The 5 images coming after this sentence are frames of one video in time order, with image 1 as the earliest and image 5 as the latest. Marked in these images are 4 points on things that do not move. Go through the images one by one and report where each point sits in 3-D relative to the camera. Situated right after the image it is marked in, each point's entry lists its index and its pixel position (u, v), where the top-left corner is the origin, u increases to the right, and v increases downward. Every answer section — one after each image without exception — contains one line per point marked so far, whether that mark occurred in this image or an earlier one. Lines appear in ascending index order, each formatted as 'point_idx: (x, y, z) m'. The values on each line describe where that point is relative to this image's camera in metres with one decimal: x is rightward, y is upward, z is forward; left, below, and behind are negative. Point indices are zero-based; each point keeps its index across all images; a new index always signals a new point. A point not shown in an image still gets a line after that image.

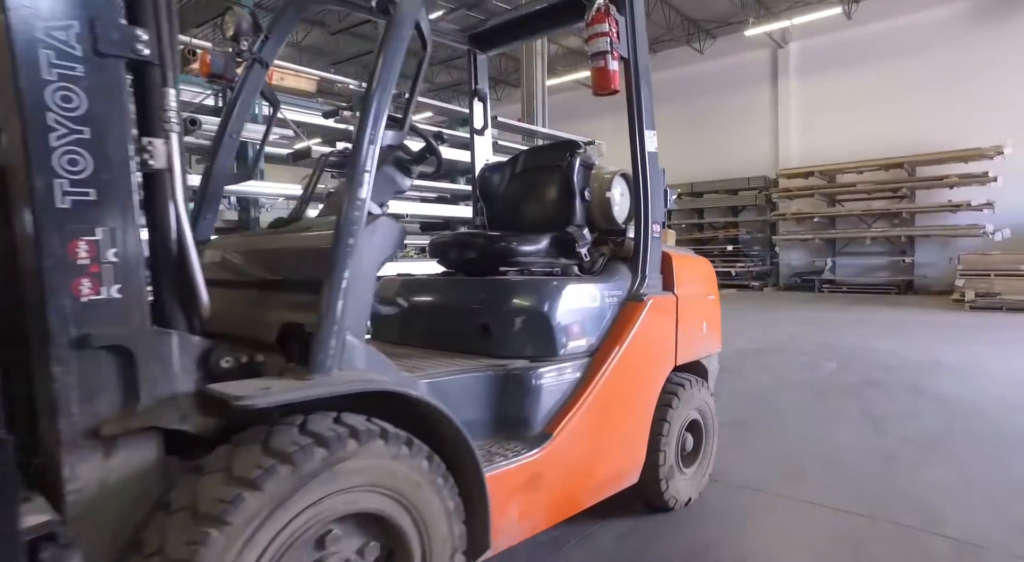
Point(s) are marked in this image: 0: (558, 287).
0: (+0.2, 0.0, +2.0) m
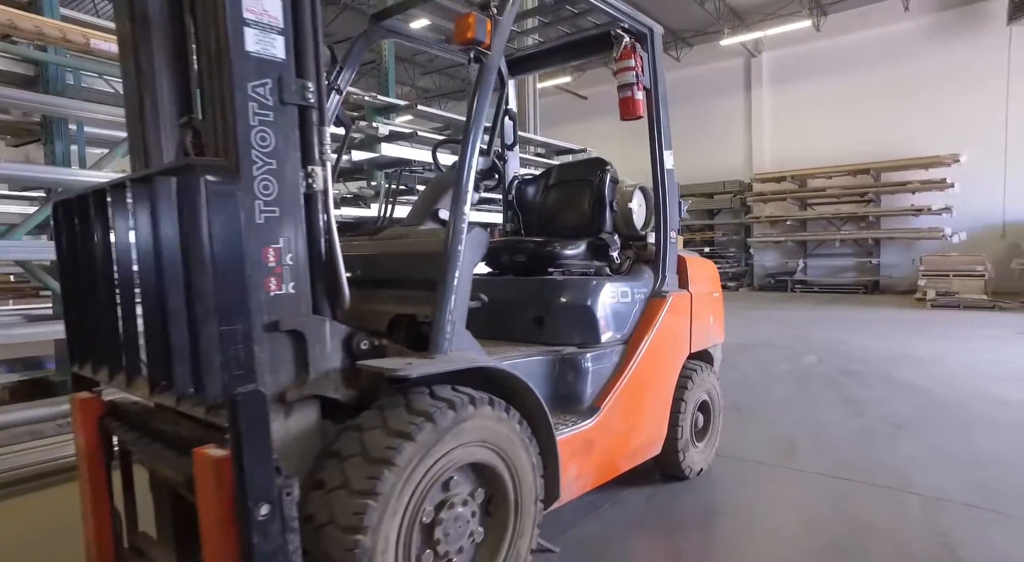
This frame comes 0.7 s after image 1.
0: (+0.3, 0.0, +2.4) m
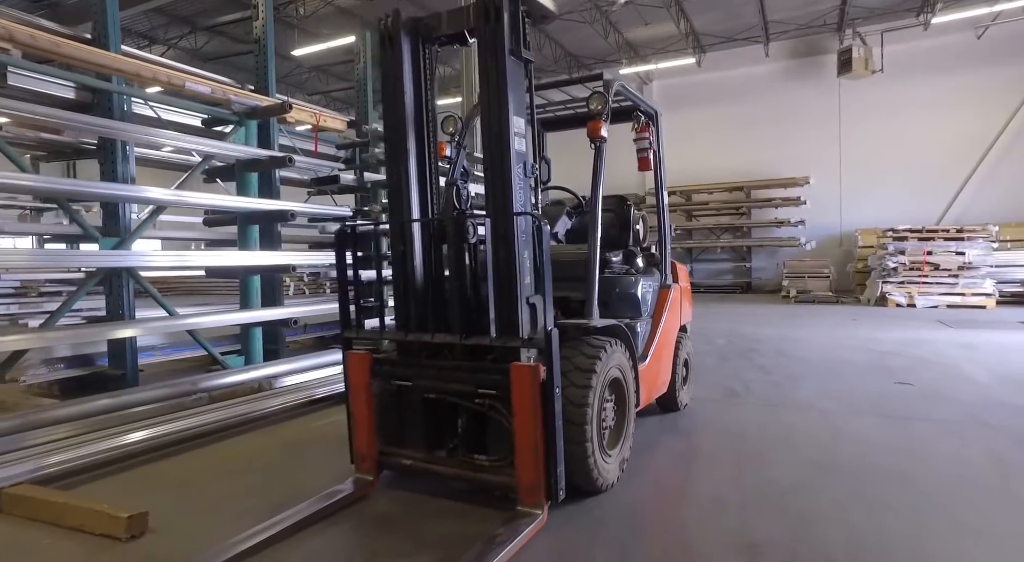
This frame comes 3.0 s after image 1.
0: (+0.7, 0.0, +3.7) m
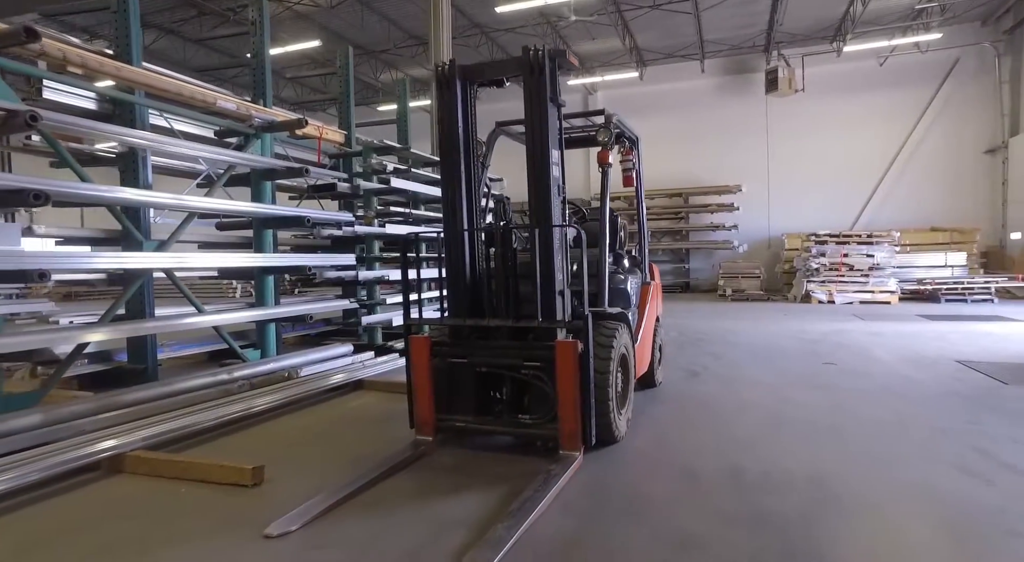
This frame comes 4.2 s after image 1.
0: (+0.8, 0.0, +4.4) m
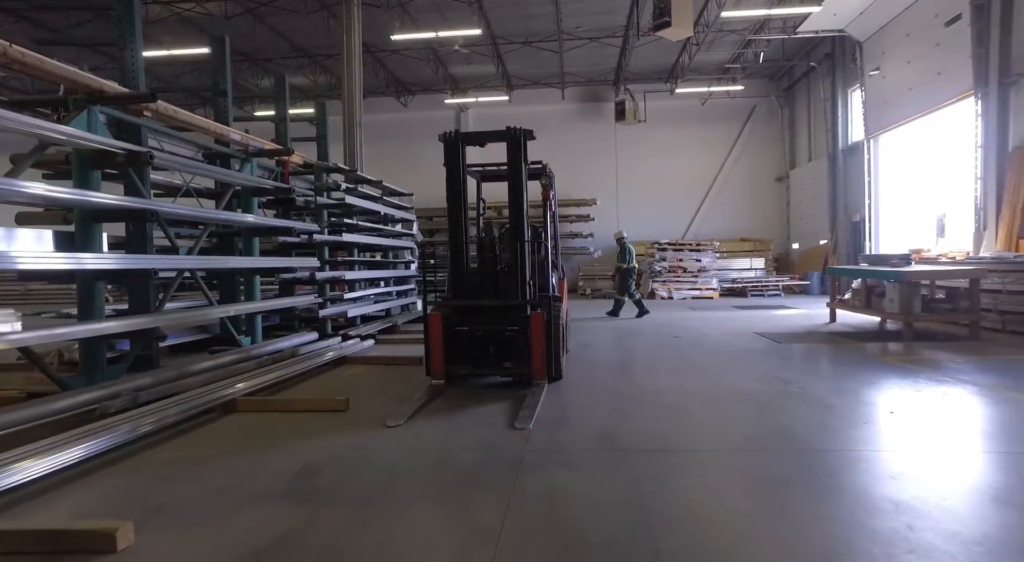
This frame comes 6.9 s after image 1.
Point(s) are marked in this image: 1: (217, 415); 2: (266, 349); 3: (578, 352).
0: (+0.4, +0.1, +6.4) m
1: (-2.2, -1.0, +4.4) m
2: (-2.4, -0.7, +6.0) m
3: (+0.8, -0.8, +7.2) m
